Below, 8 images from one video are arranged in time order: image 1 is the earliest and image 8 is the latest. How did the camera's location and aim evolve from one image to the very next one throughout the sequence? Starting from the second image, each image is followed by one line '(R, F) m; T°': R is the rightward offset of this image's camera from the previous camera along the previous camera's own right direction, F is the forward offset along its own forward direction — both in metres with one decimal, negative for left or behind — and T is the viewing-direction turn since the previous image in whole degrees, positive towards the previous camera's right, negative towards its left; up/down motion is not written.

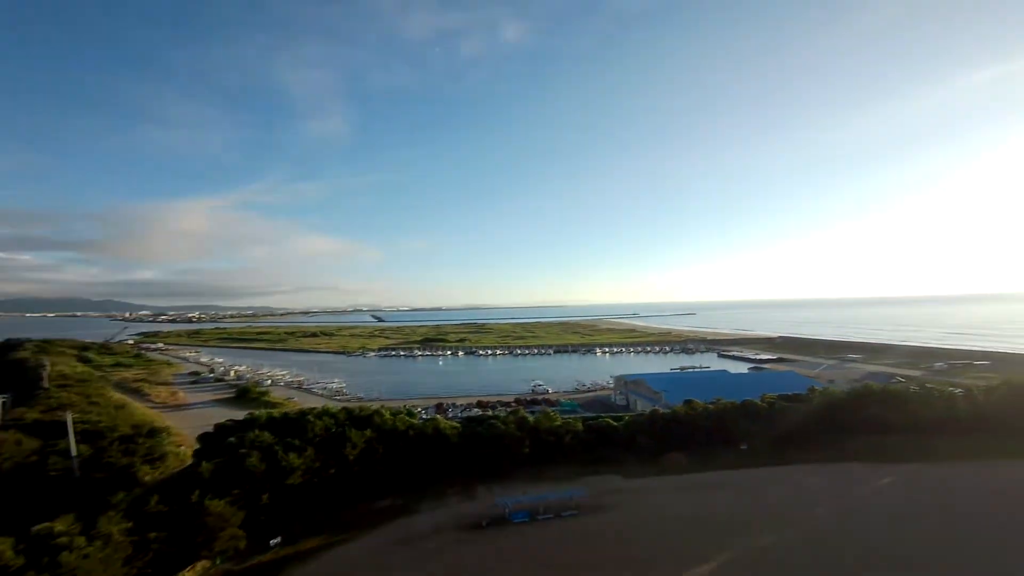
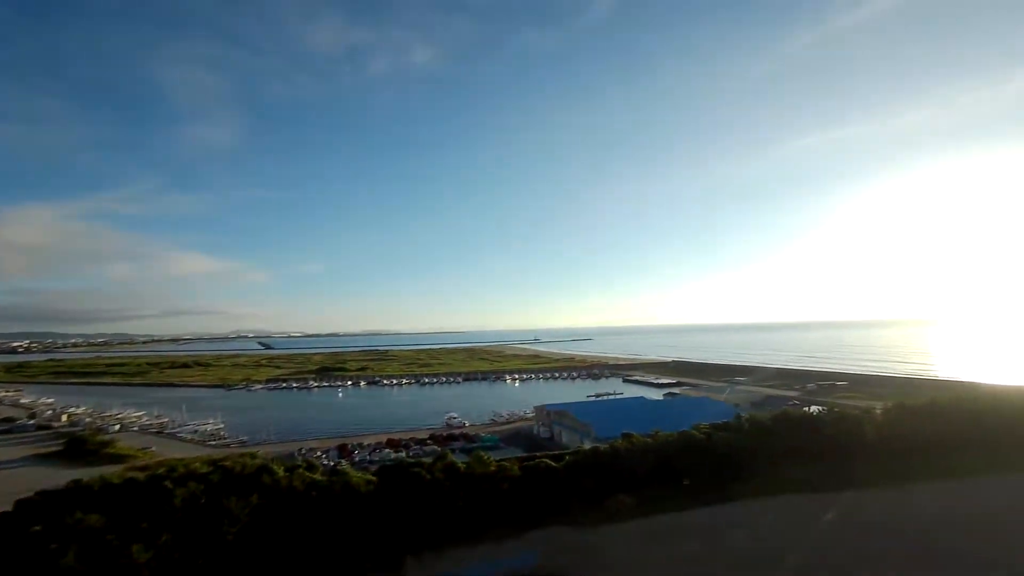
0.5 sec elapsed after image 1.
(-0.5, +1.2) m; +12°
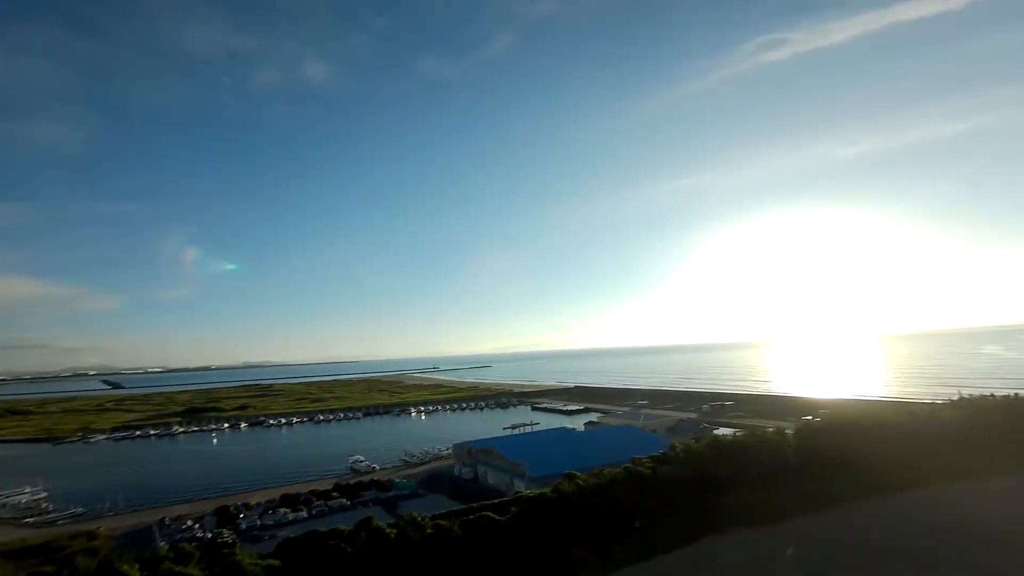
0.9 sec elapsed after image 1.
(-0.7, +1.1) m; +13°
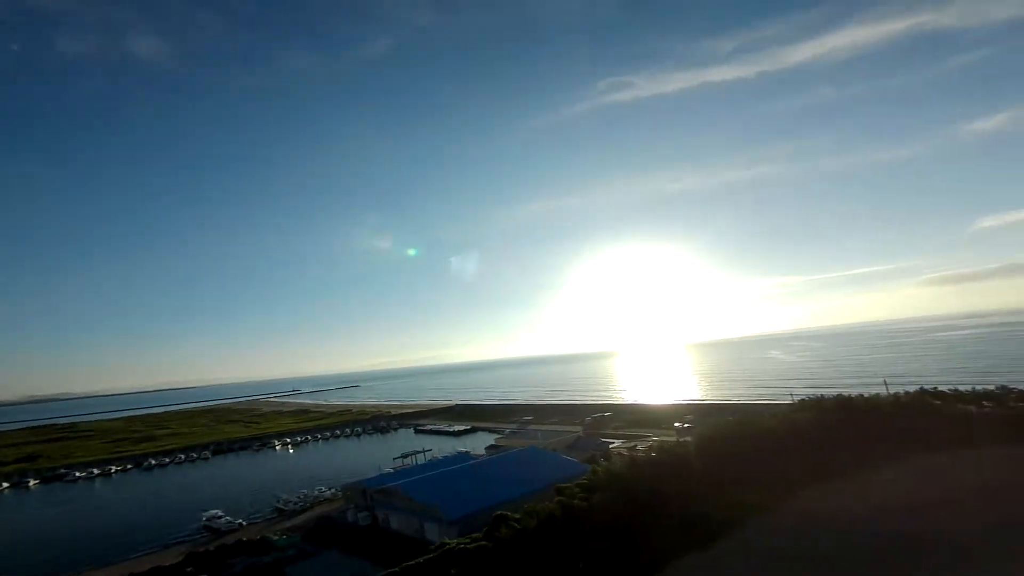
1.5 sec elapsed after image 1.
(-1.1, +1.1) m; +16°
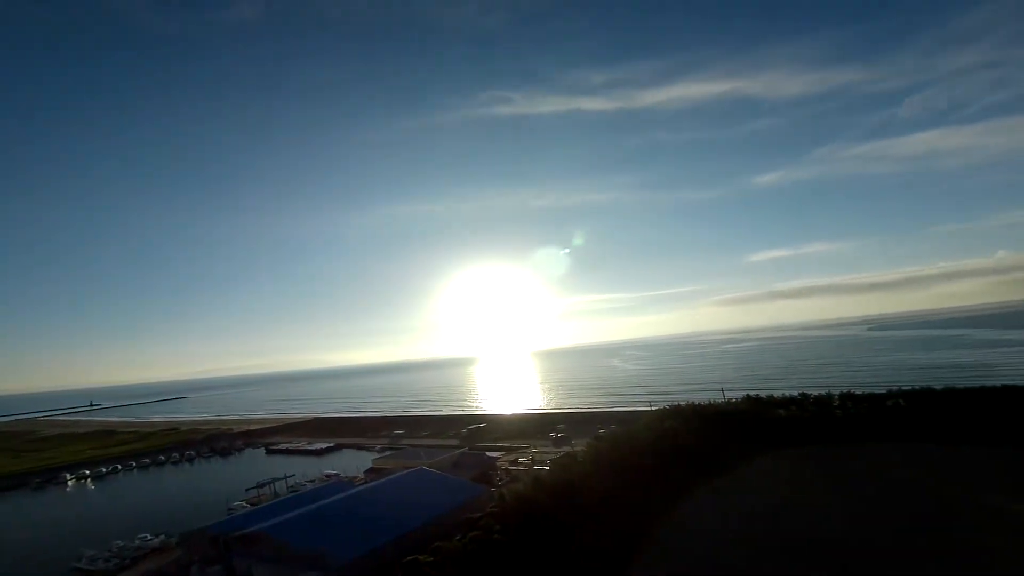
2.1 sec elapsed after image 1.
(-1.1, +0.8) m; +17°
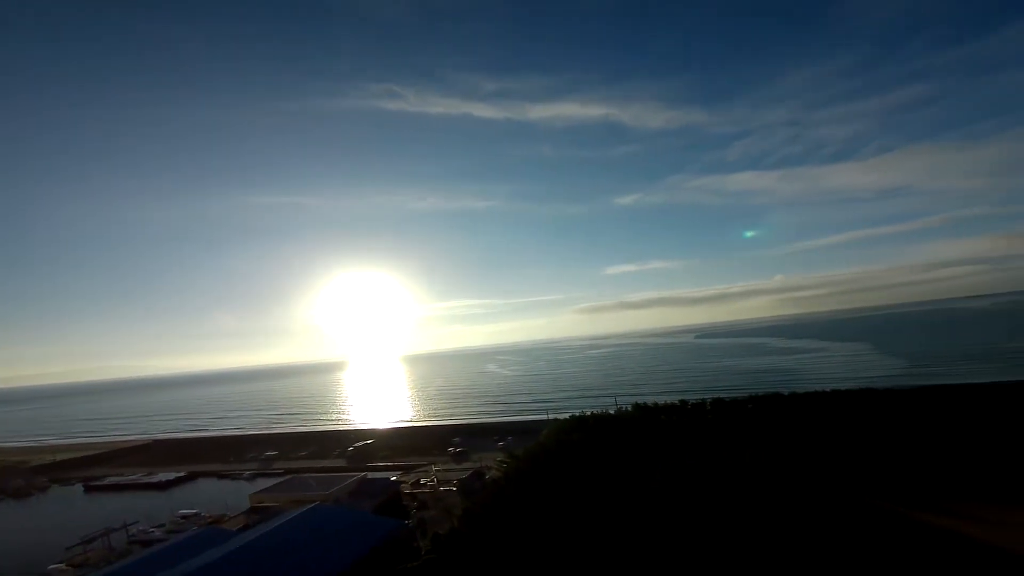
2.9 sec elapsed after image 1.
(-1.5, +0.9) m; +16°
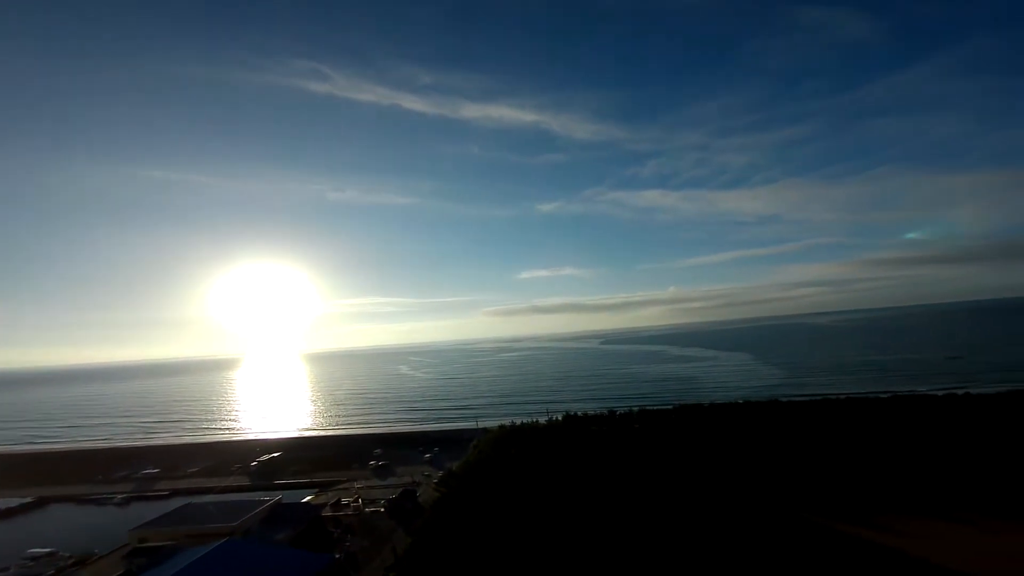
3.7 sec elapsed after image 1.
(-1.1, +0.9) m; +11°
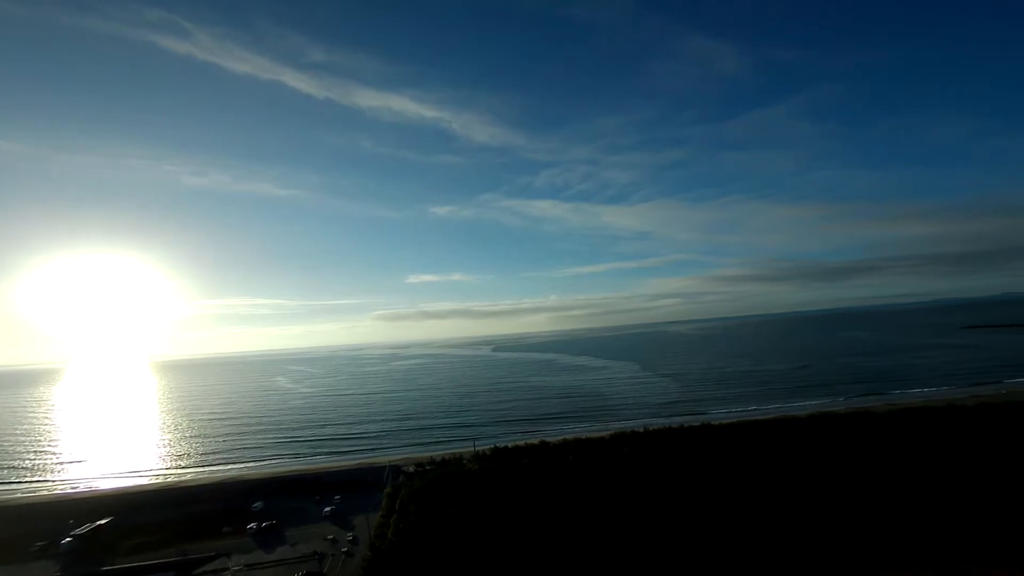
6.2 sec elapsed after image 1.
(-1.7, +3.2) m; +14°
